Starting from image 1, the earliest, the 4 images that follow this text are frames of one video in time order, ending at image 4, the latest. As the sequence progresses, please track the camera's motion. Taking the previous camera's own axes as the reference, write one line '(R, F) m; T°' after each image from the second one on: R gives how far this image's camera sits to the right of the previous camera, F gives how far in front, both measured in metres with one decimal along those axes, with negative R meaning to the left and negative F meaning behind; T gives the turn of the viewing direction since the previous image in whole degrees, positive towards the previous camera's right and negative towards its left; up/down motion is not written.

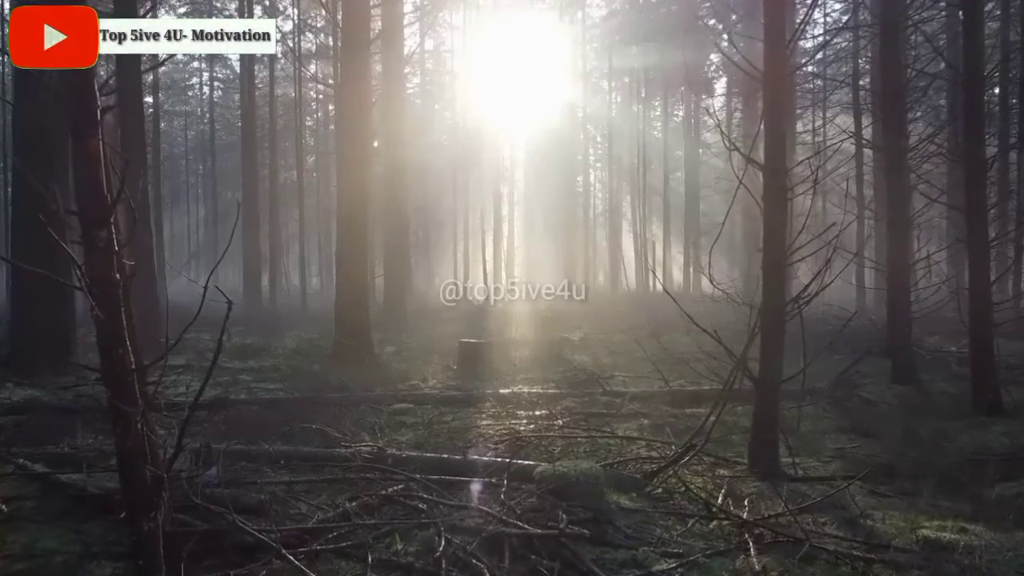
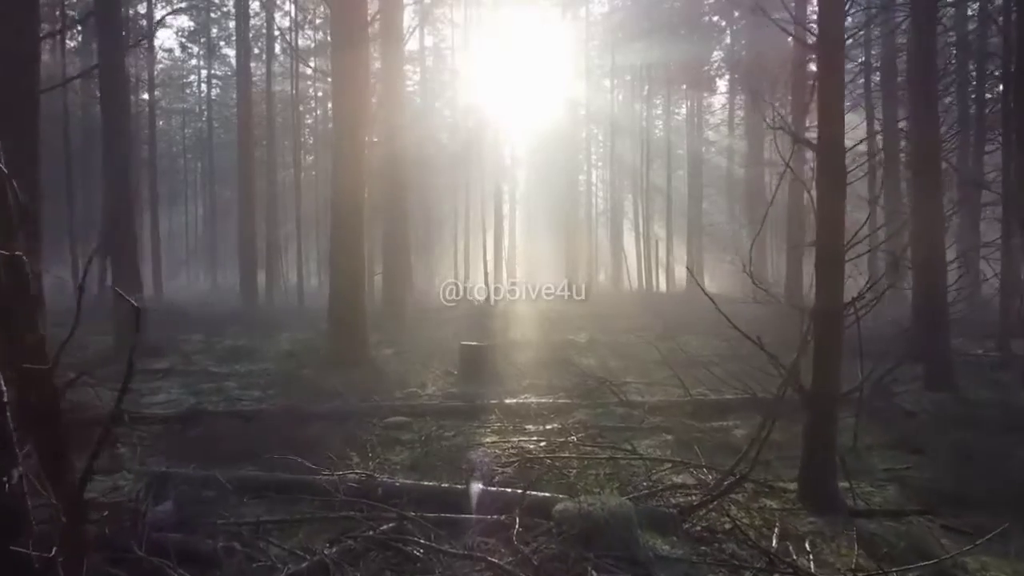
(-0.1, +0.8) m; 0°
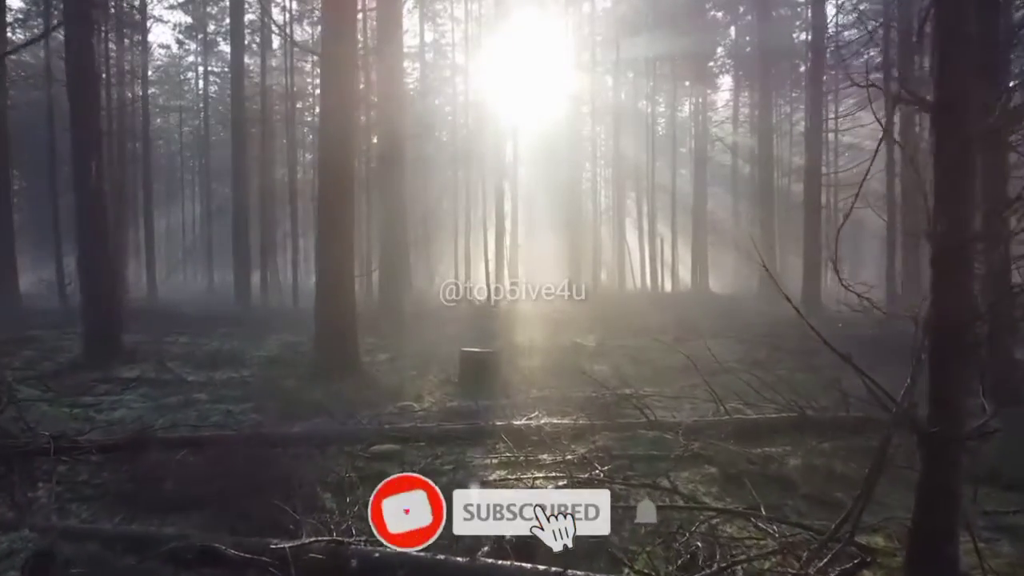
(-0.1, +1.2) m; 0°
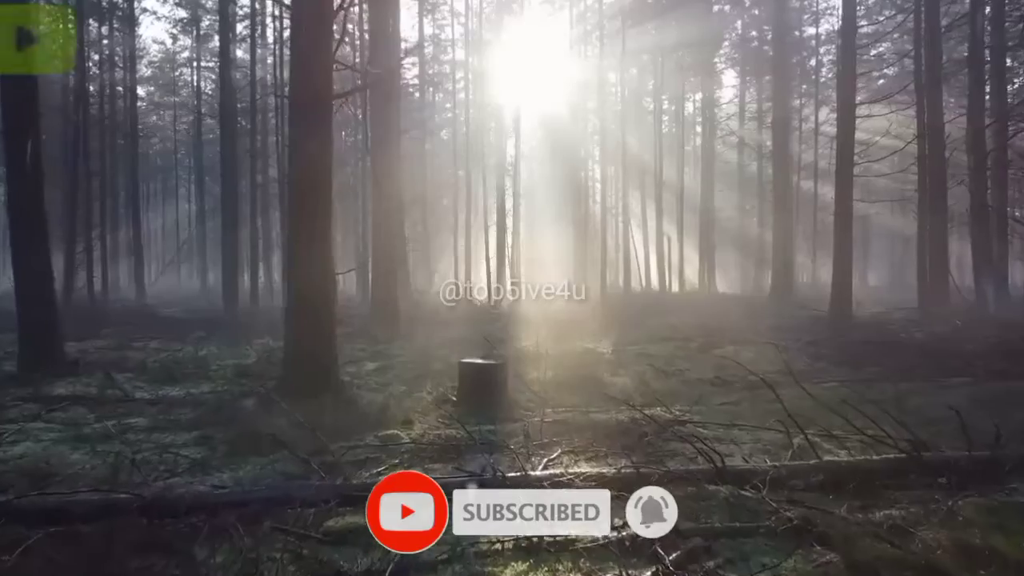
(-0.1, +1.9) m; 0°
